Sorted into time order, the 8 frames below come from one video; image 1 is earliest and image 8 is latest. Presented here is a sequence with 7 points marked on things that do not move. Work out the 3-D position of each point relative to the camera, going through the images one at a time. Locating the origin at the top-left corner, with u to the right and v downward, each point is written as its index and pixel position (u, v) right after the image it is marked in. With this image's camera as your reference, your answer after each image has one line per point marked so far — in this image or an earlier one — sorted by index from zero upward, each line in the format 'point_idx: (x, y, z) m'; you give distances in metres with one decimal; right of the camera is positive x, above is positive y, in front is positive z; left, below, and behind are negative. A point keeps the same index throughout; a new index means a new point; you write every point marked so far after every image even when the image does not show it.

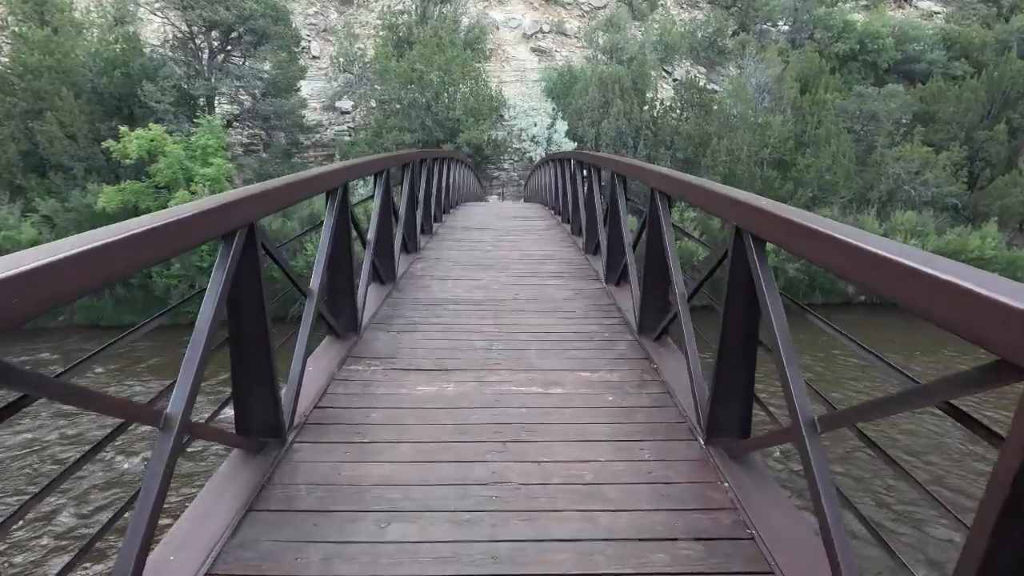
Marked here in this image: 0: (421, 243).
0: (-0.9, +0.4, +5.4) m
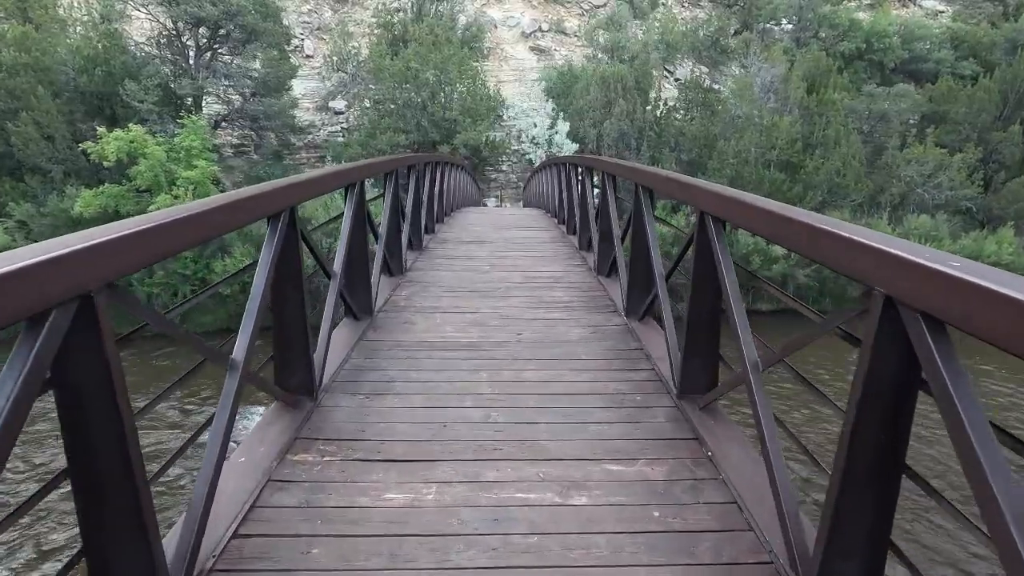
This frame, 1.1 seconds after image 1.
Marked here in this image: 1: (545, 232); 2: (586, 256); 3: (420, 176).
0: (-0.9, +0.2, +4.7) m
1: (+0.4, +0.7, +6.9) m
2: (+0.7, +0.3, +5.1) m
3: (-1.1, +1.3, +6.2) m
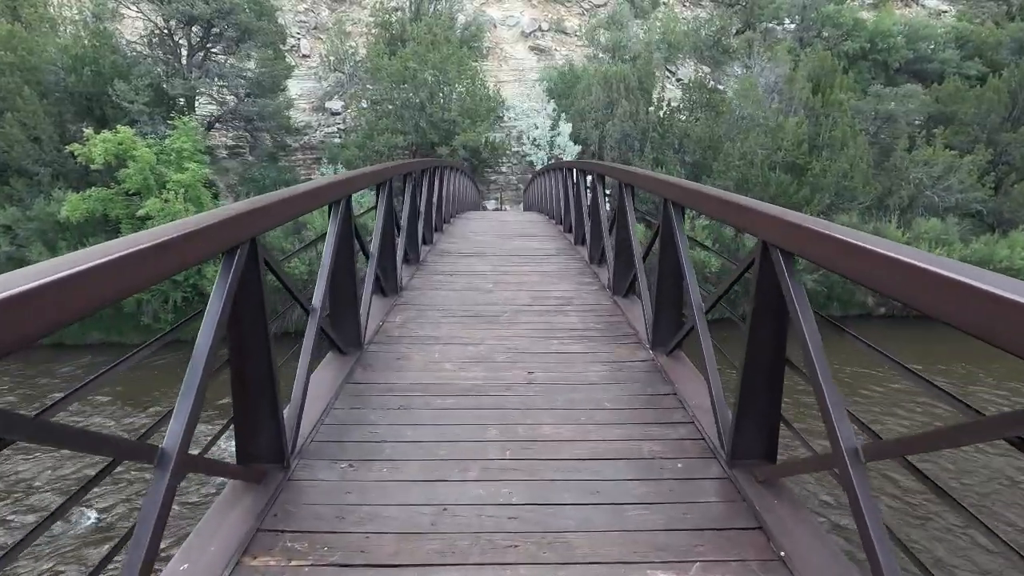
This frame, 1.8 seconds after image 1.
0: (-0.9, +0.1, +4.3) m
1: (+0.5, +0.6, +6.5) m
2: (+0.8, +0.1, +4.7) m
3: (-1.0, +1.1, +5.8) m
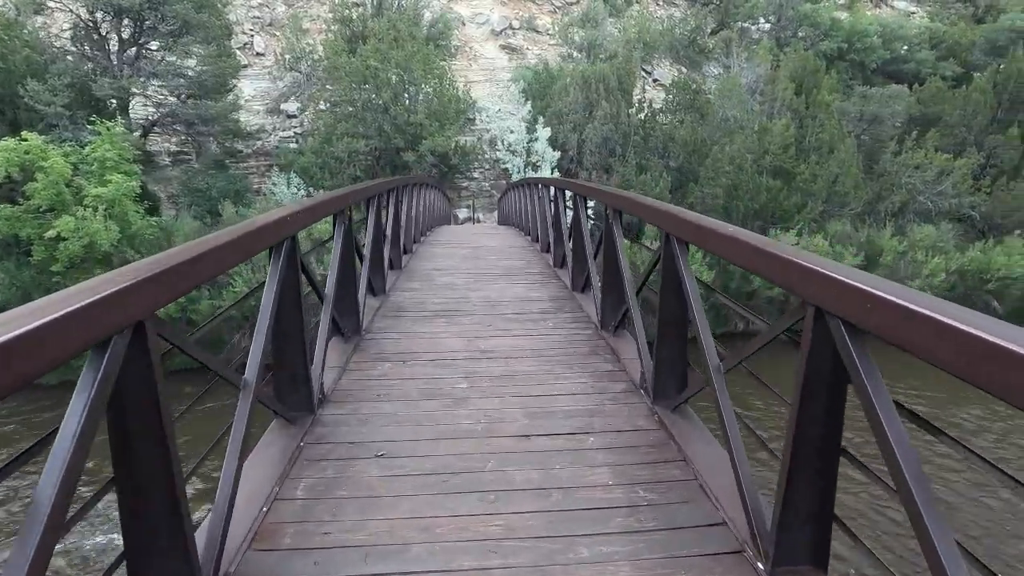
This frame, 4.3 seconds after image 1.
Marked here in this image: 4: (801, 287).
0: (-1.0, -0.5, +2.8) m
1: (+0.3, 0.0, +5.0) m
2: (+0.6, -0.4, +3.3) m
3: (-1.2, +0.6, +4.2) m
4: (+0.8, 0.0, +1.5) m
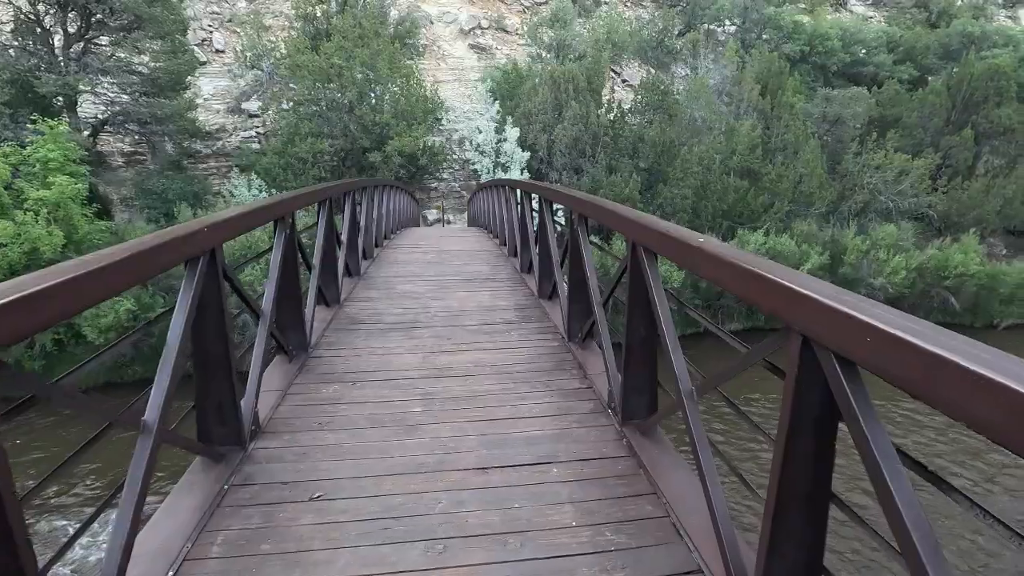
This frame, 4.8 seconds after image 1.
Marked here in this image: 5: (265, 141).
0: (-1.2, -0.6, +2.5) m
1: (-0.1, 0.0, +4.8) m
2: (+0.4, -0.4, +3.1) m
3: (-1.5, +0.5, +3.9) m
4: (+0.6, 0.0, +1.3) m
5: (-8.9, +5.3, +19.3) m
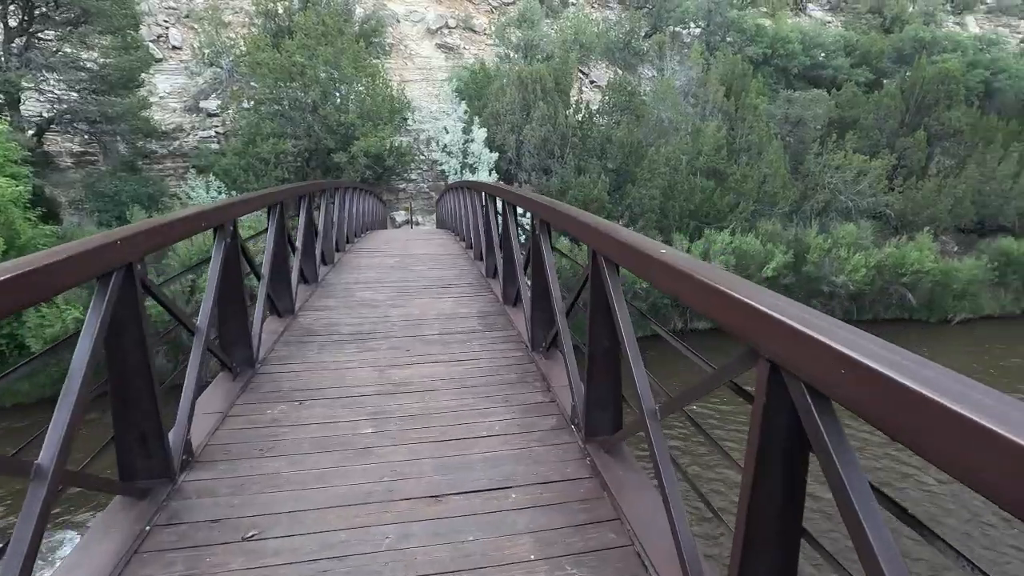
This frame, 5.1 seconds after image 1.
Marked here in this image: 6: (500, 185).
0: (-1.4, -0.6, +2.3) m
1: (-0.4, -0.1, +4.6) m
2: (+0.2, -0.5, +2.9) m
3: (-1.7, +0.4, +3.7) m
4: (+0.5, -0.1, +1.2) m
5: (-10.0, +5.1, +18.6) m
6: (-0.1, +0.9, +4.6) m
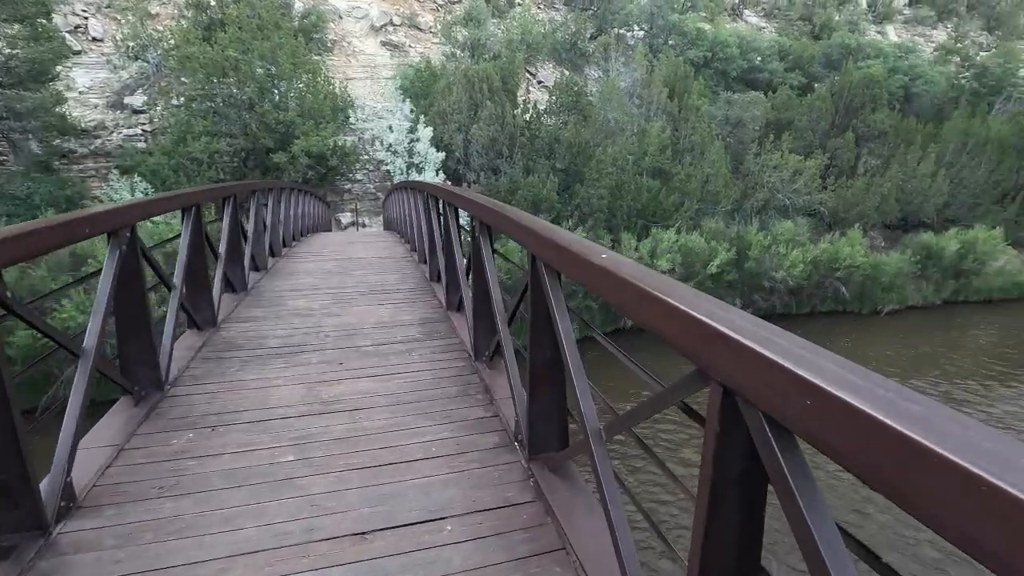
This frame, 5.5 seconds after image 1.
0: (-1.6, -0.7, +2.0) m
1: (-0.8, -0.1, +4.4) m
2: (-0.1, -0.5, +2.8) m
3: (-2.1, +0.4, +3.4) m
4: (+0.3, -0.1, +1.0) m
5: (-11.8, +4.9, +17.5) m
6: (-0.6, +0.8, +4.4) m
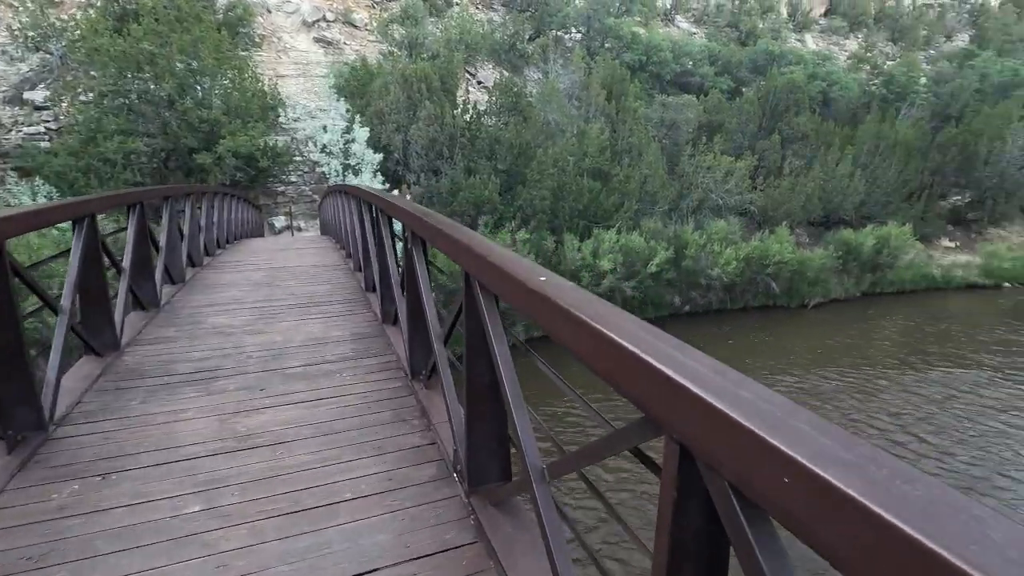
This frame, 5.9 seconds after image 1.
0: (-1.8, -0.8, +1.6) m
1: (-1.3, -0.2, +4.1) m
2: (-0.4, -0.6, +2.6) m
3: (-2.5, +0.2, +3.0) m
4: (+0.2, -0.2, +0.9) m
5: (-13.6, +4.5, +16.0) m
6: (-1.1, +0.8, +4.1) m
